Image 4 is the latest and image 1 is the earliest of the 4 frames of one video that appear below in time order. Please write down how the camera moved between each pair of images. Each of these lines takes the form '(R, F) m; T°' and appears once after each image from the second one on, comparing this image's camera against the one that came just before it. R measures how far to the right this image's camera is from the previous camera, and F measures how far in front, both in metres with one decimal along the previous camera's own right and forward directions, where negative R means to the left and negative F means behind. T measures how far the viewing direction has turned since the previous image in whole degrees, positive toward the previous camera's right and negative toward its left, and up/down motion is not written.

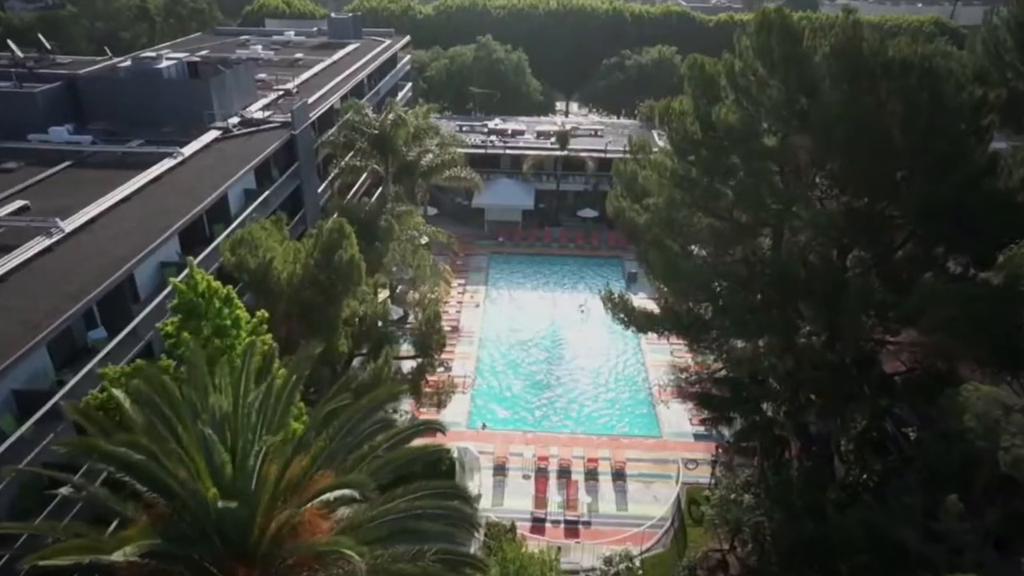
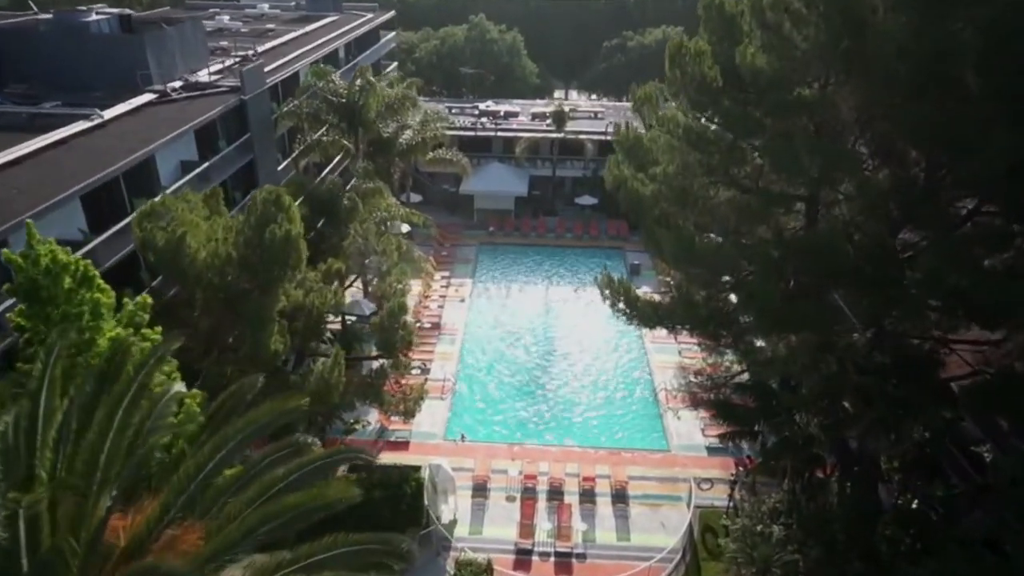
(+0.4, +3.5) m; 0°
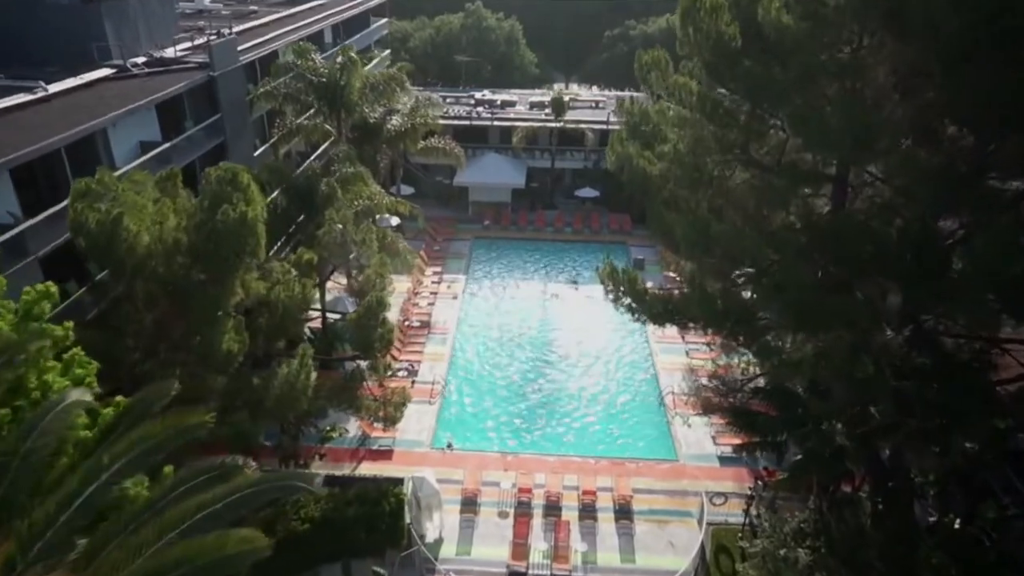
(+0.2, +1.9) m; 0°
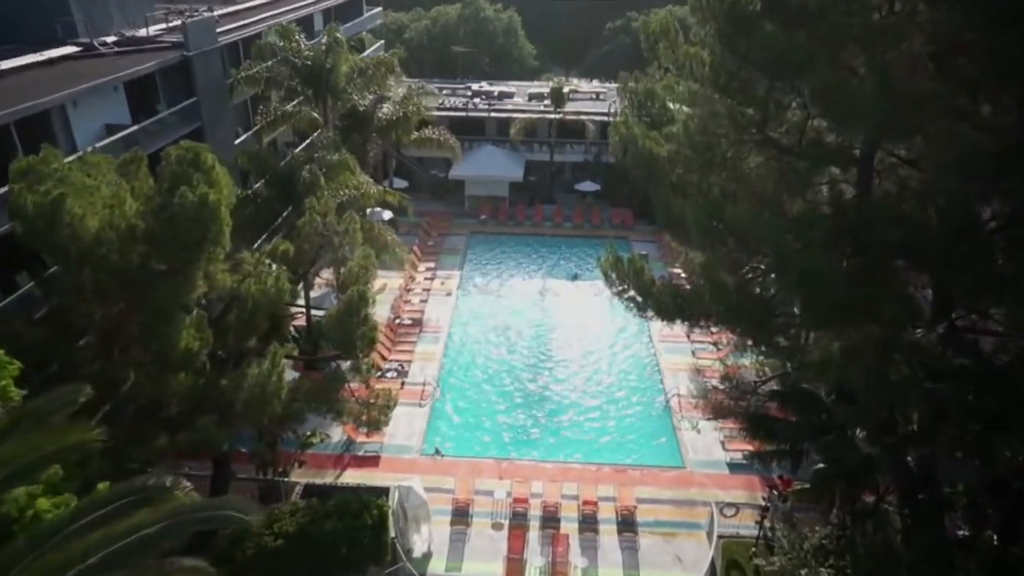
(+0.1, +1.3) m; 0°
